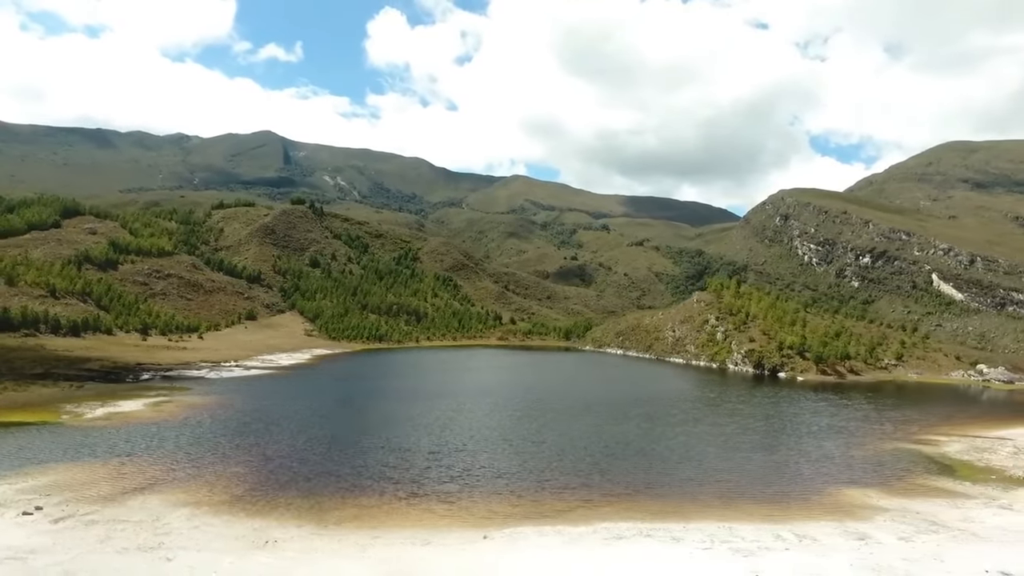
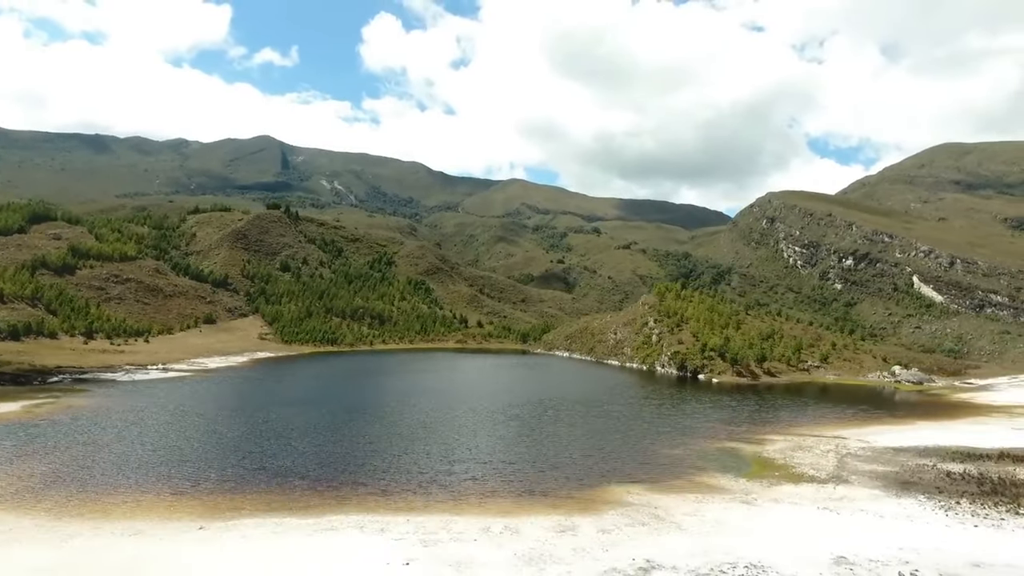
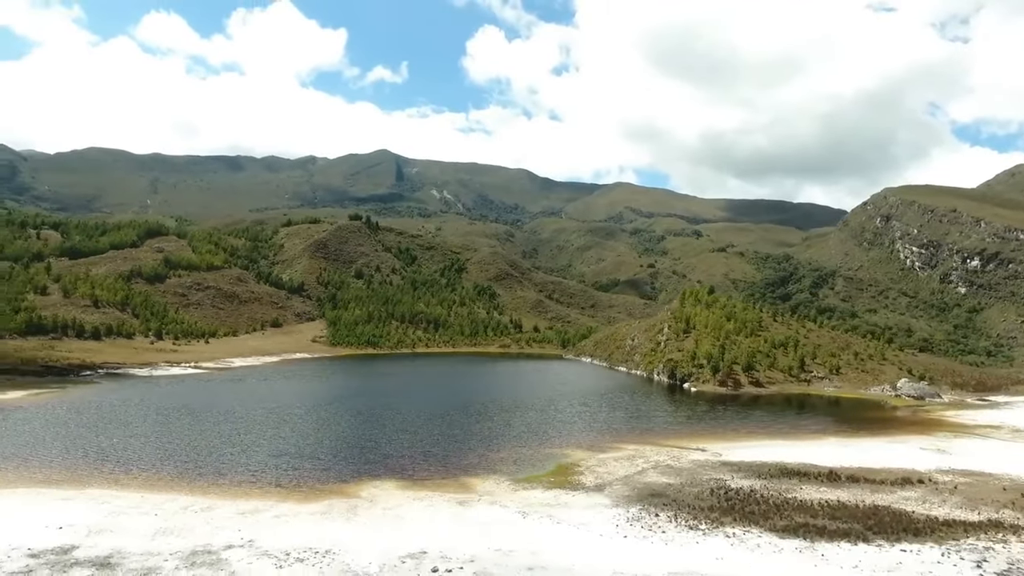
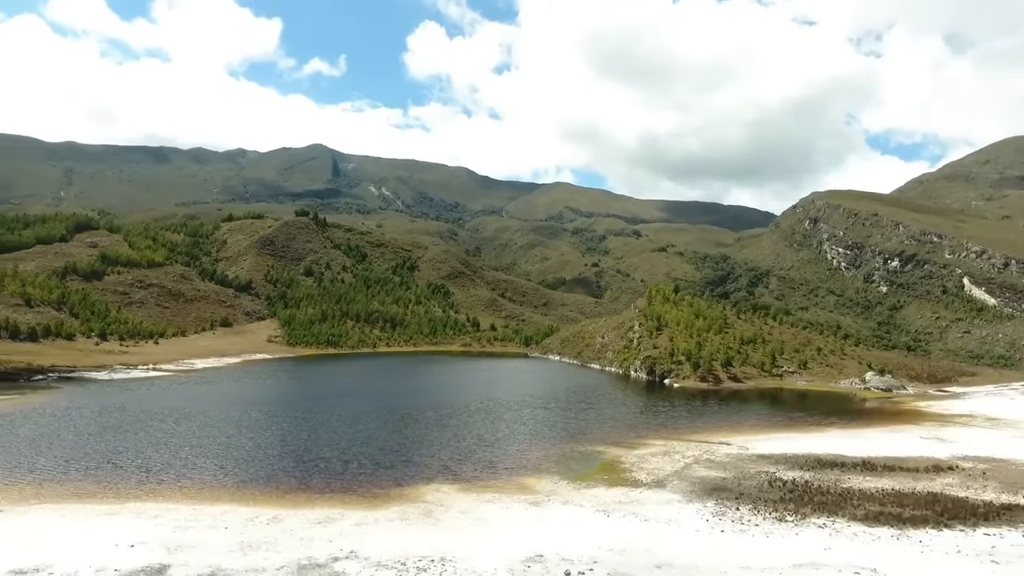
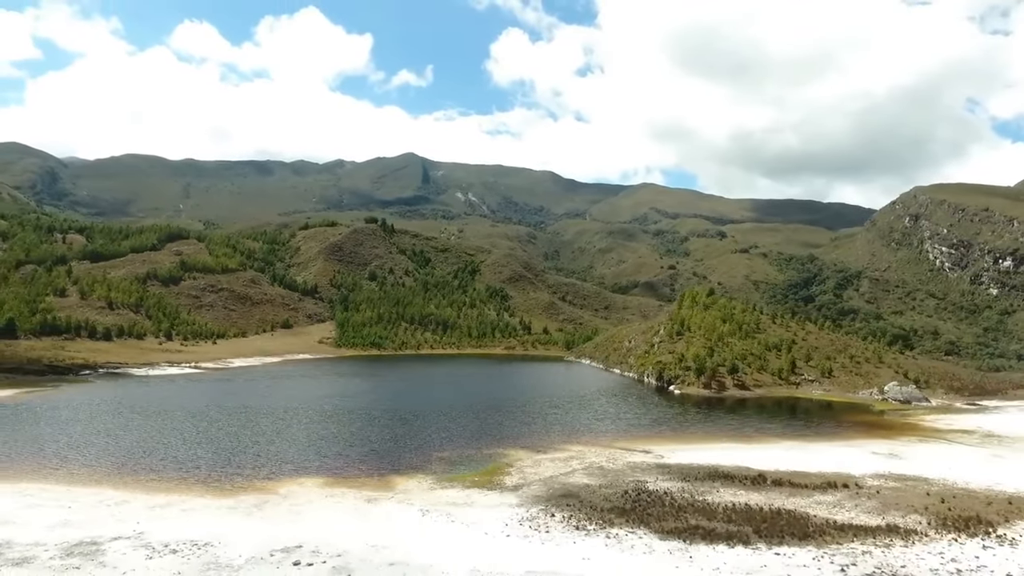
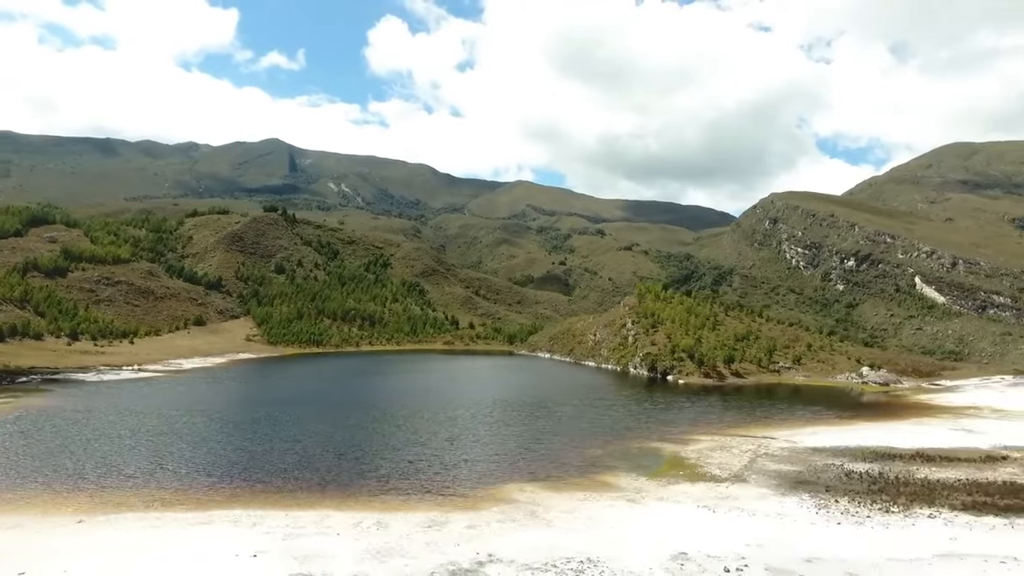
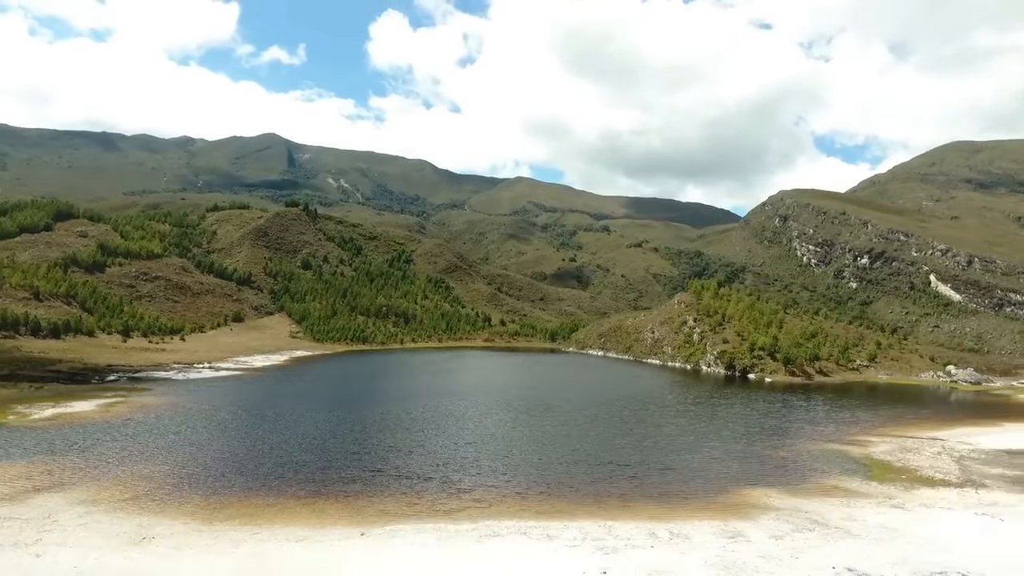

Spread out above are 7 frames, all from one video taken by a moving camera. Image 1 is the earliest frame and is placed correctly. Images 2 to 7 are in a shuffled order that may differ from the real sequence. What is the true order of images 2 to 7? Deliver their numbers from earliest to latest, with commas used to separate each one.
7, 2, 6, 4, 3, 5
